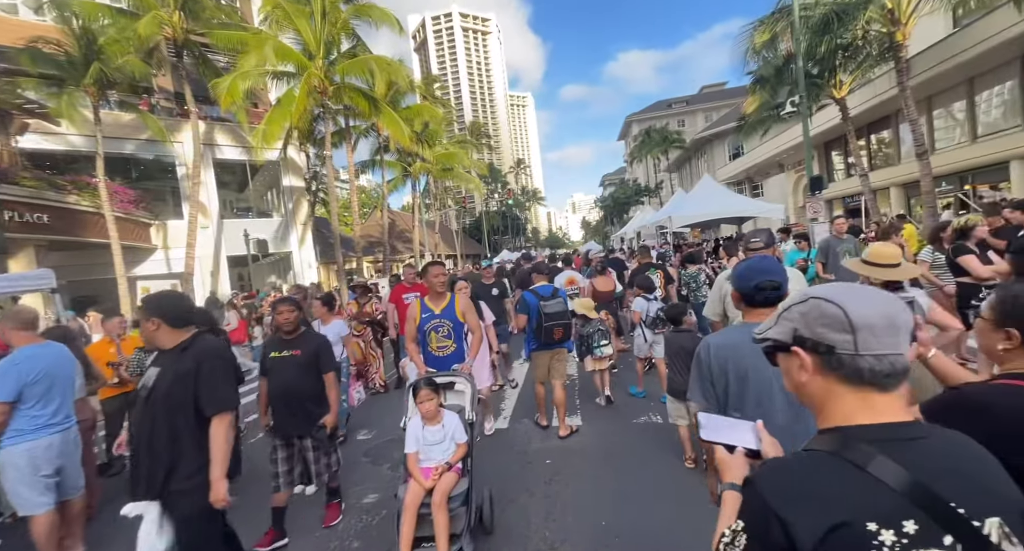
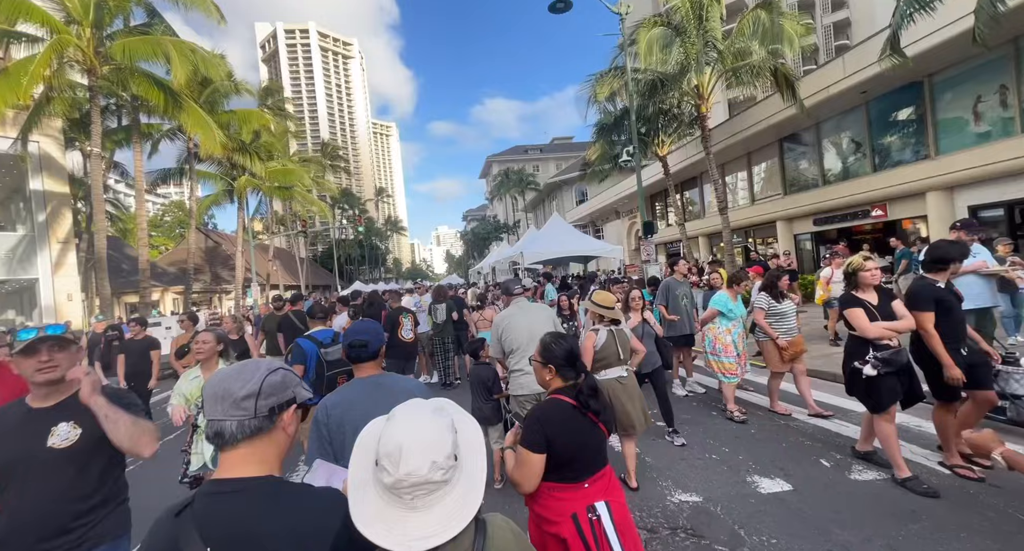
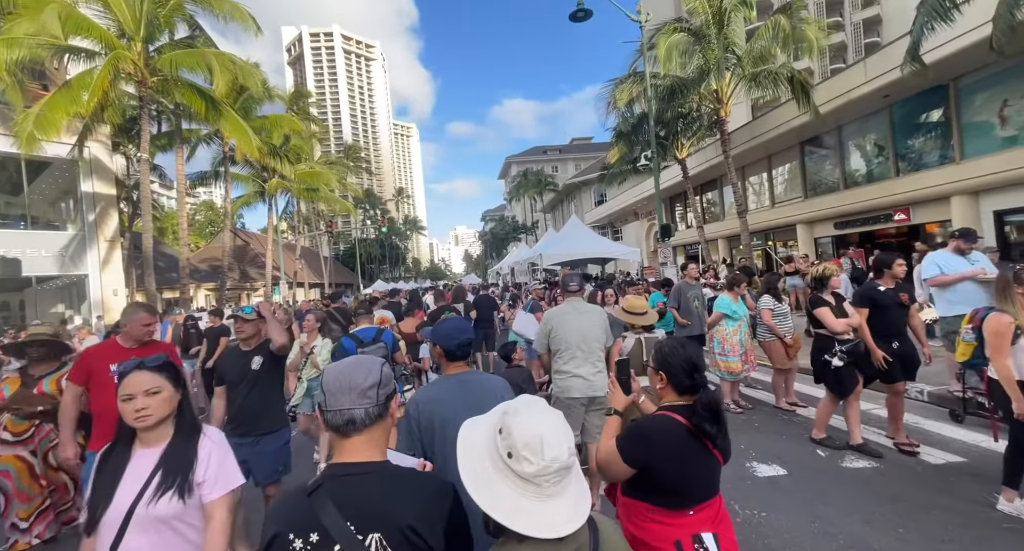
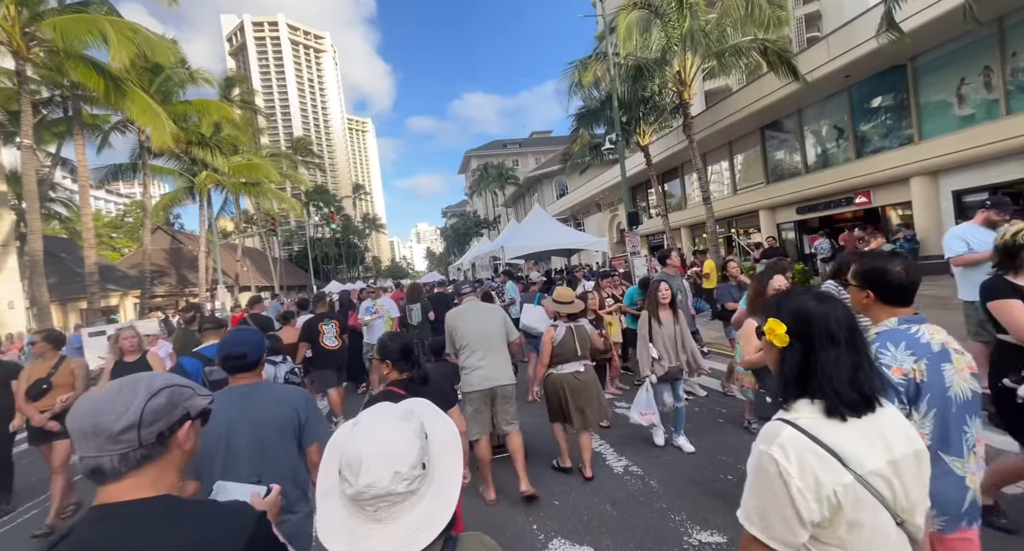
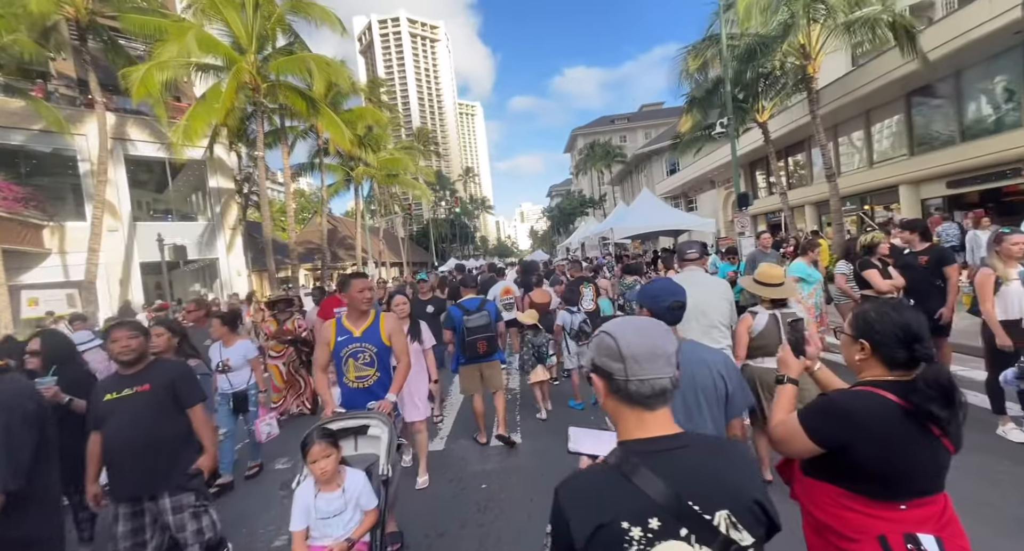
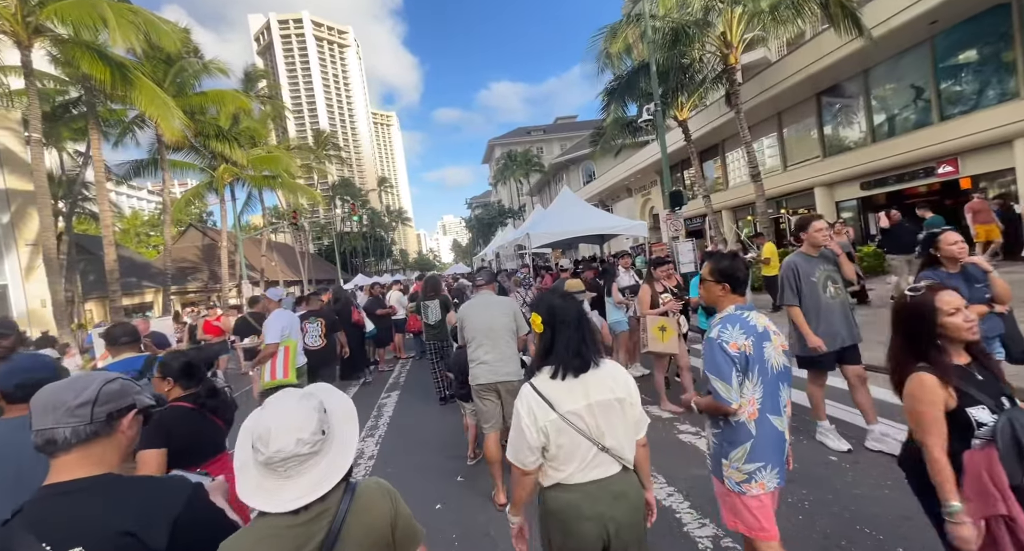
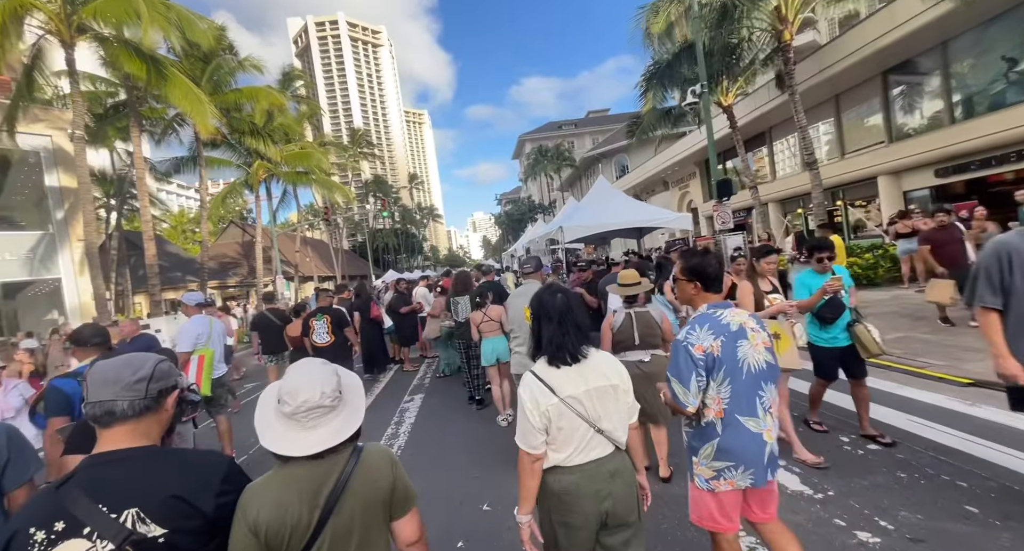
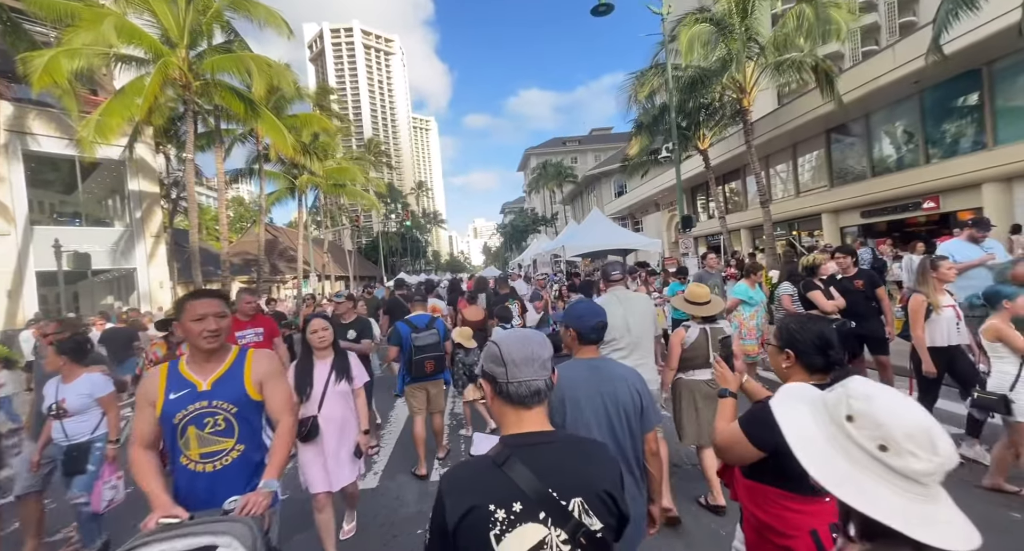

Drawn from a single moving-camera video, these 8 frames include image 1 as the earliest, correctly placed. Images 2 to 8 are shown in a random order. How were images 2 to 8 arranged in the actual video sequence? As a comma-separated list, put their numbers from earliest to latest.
5, 8, 3, 2, 4, 6, 7
